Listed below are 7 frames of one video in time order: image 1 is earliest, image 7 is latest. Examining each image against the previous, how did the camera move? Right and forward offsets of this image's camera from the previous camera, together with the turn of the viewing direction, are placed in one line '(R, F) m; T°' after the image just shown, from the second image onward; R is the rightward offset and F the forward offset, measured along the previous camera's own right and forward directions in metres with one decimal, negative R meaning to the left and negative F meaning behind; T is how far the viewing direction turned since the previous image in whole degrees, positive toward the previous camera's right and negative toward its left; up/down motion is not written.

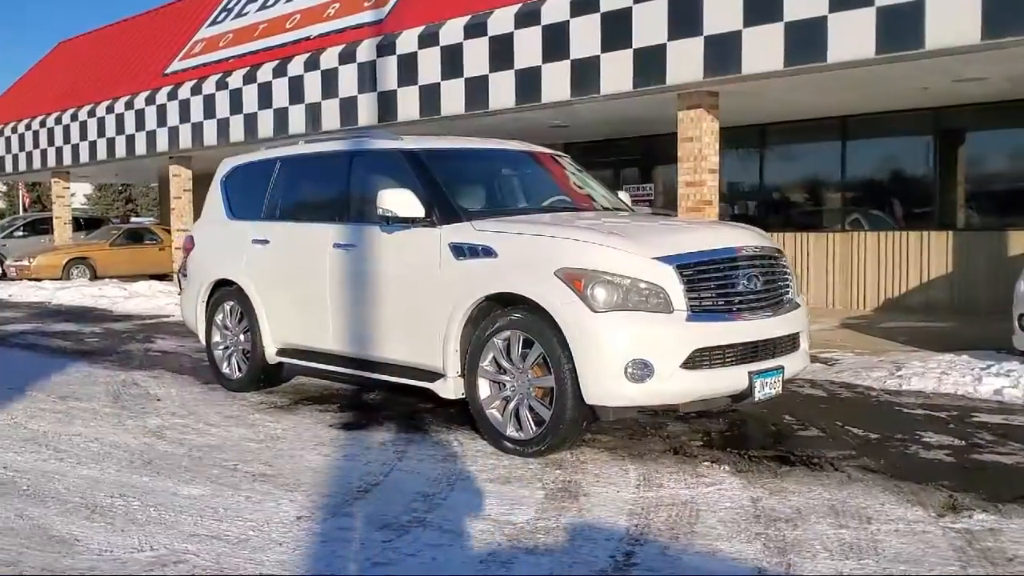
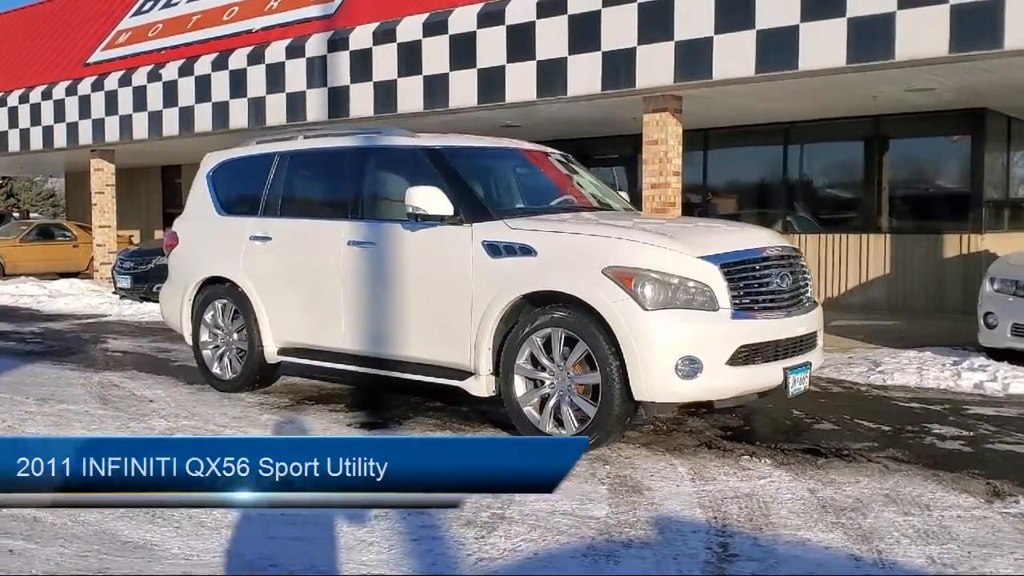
(-0.8, 0.0) m; +6°
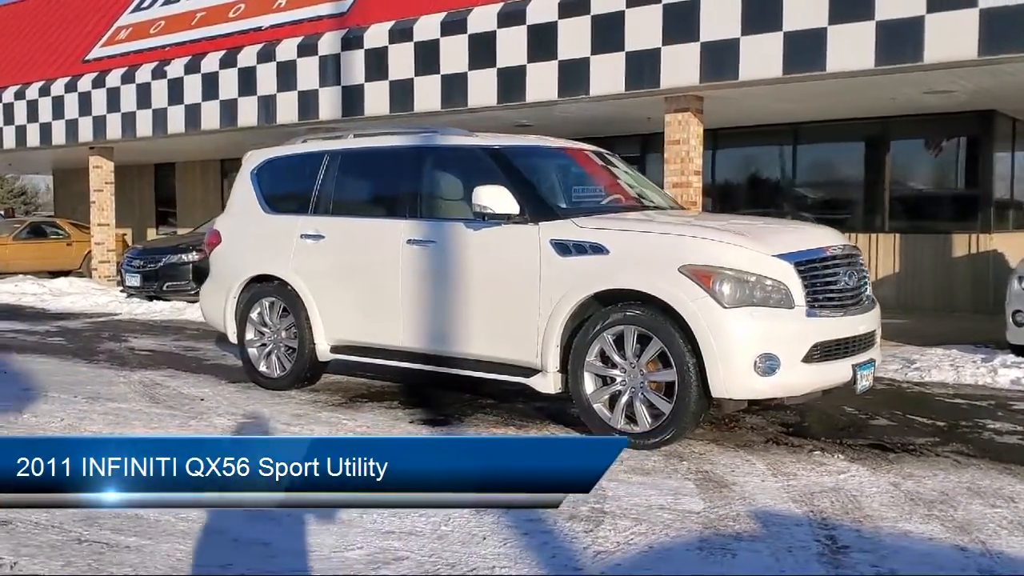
(-0.5, 0.0) m; +2°
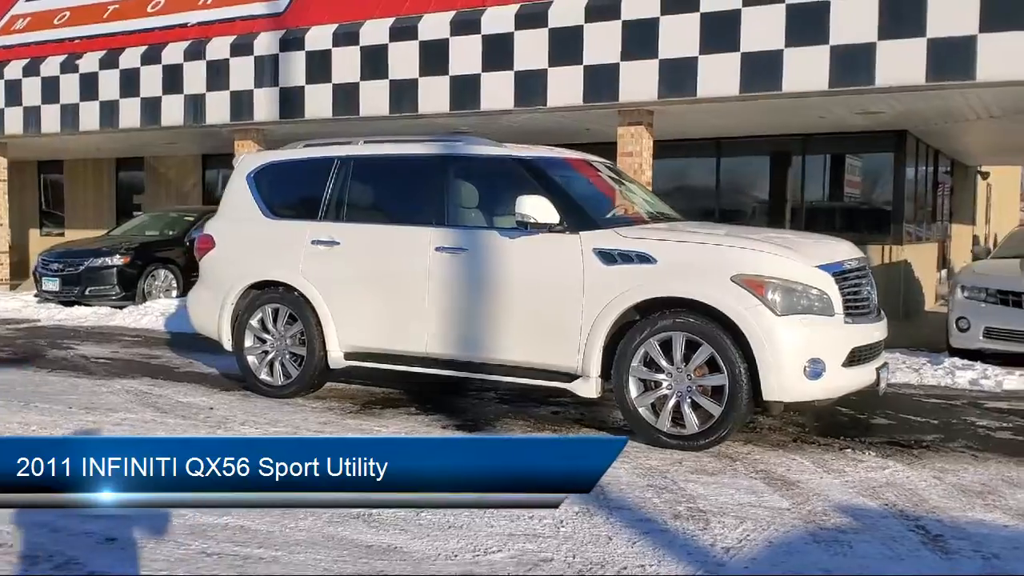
(-1.1, 0.0) m; +8°
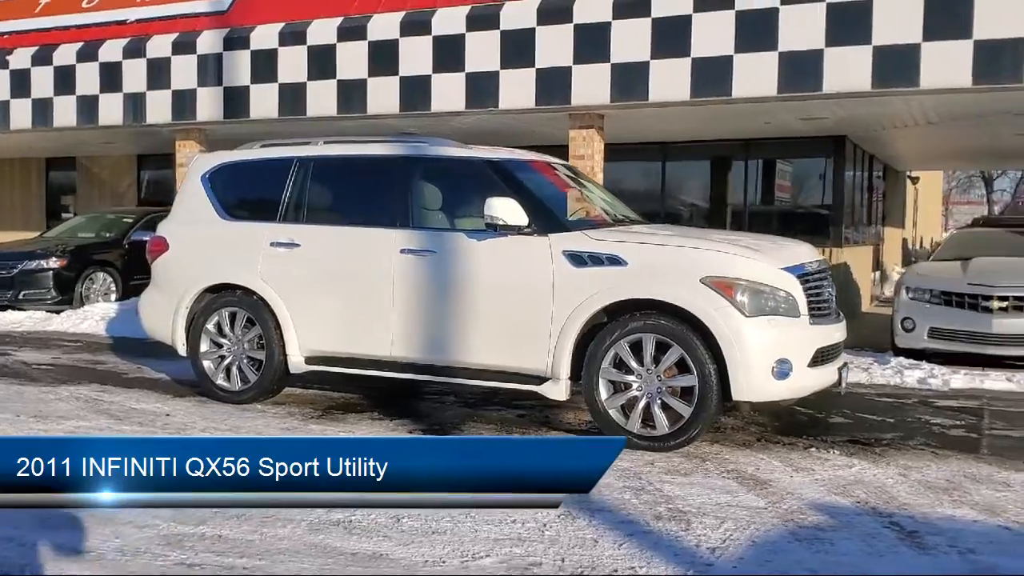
(-0.2, 0.0) m; +4°
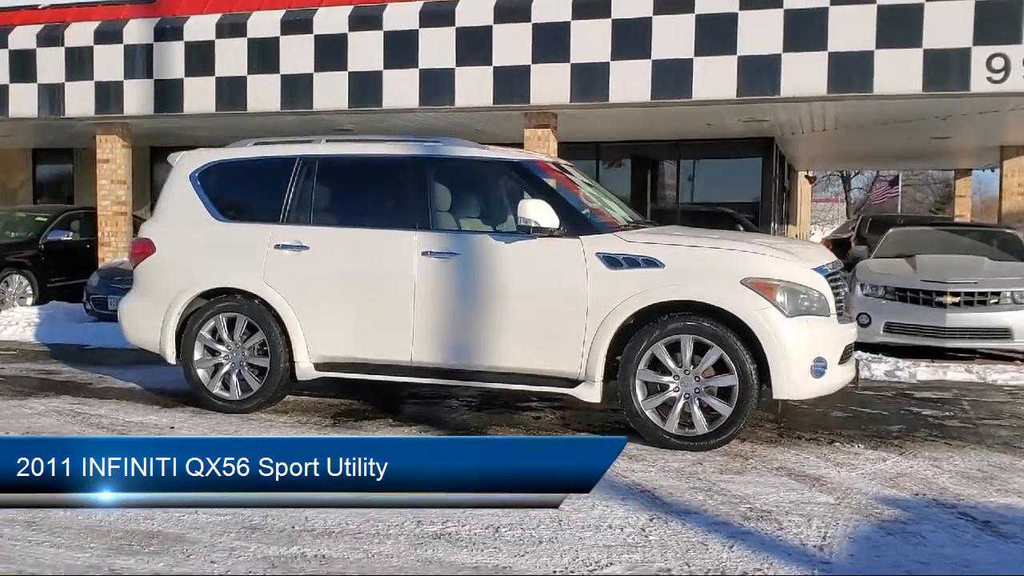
(-0.9, +0.1) m; +8°
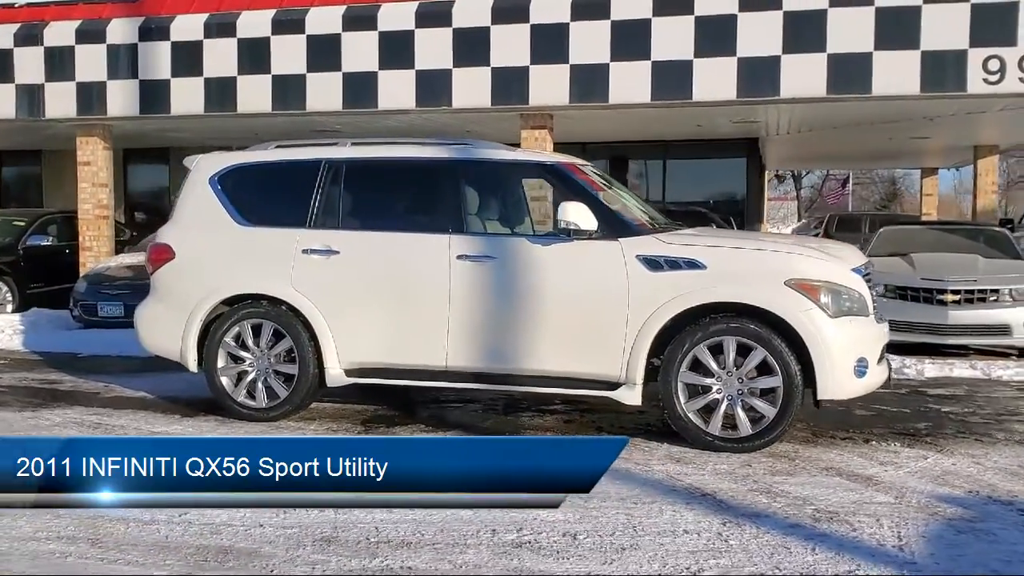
(-0.5, +0.1) m; +3°
